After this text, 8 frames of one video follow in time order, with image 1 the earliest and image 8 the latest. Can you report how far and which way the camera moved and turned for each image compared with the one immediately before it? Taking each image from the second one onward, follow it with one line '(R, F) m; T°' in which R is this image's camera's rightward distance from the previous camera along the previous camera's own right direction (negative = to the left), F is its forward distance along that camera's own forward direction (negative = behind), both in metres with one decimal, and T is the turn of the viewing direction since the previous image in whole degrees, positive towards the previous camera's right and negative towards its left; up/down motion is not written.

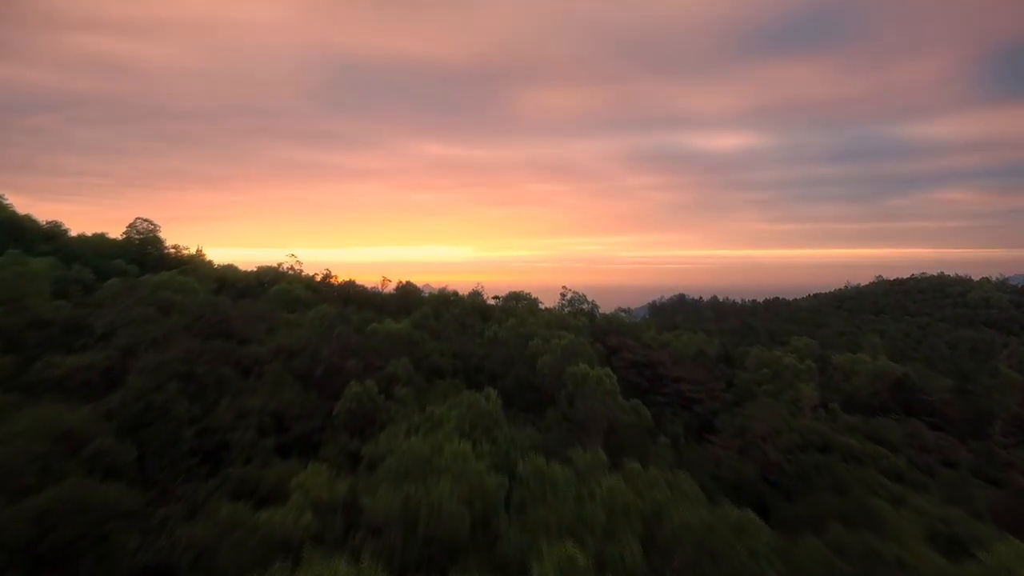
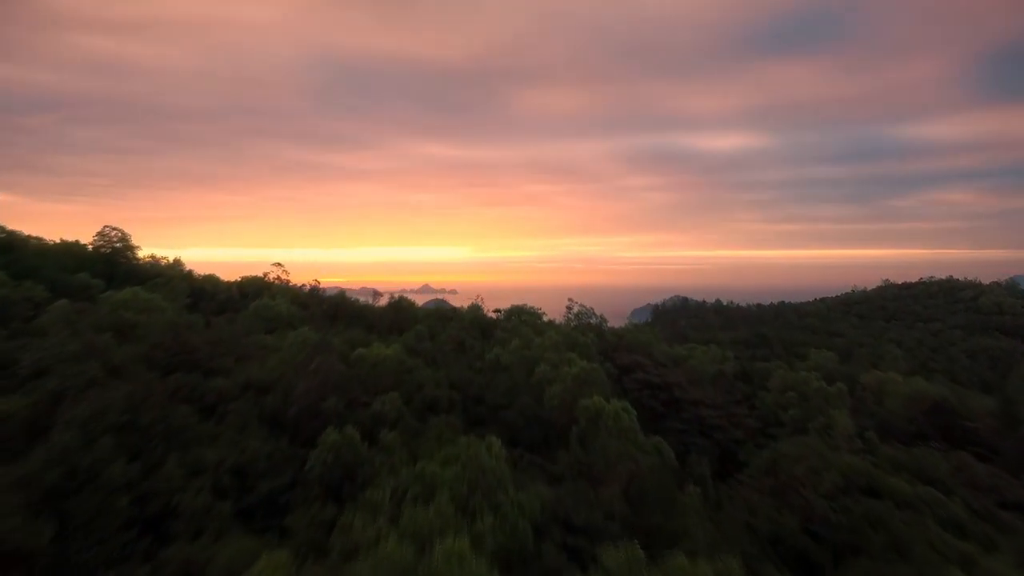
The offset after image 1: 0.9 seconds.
(-0.1, +1.2) m; 0°
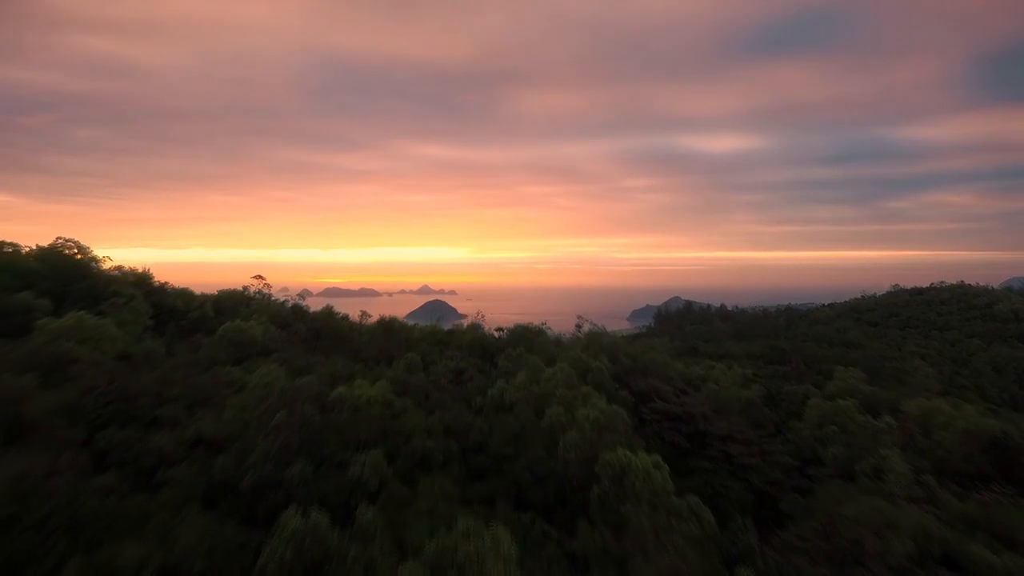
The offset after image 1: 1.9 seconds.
(-0.1, +1.4) m; 0°
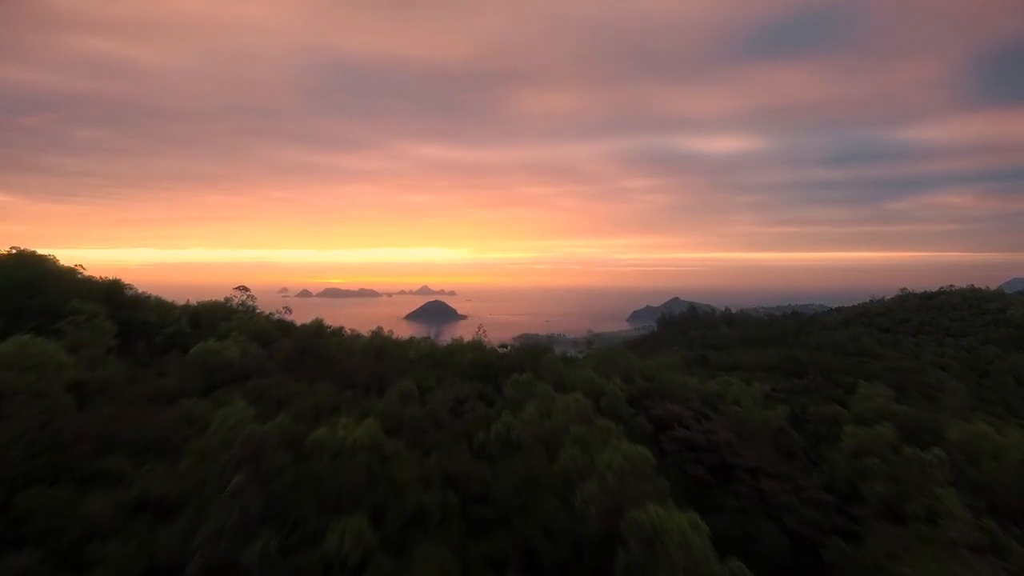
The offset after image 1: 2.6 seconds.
(-0.1, +1.1) m; 0°
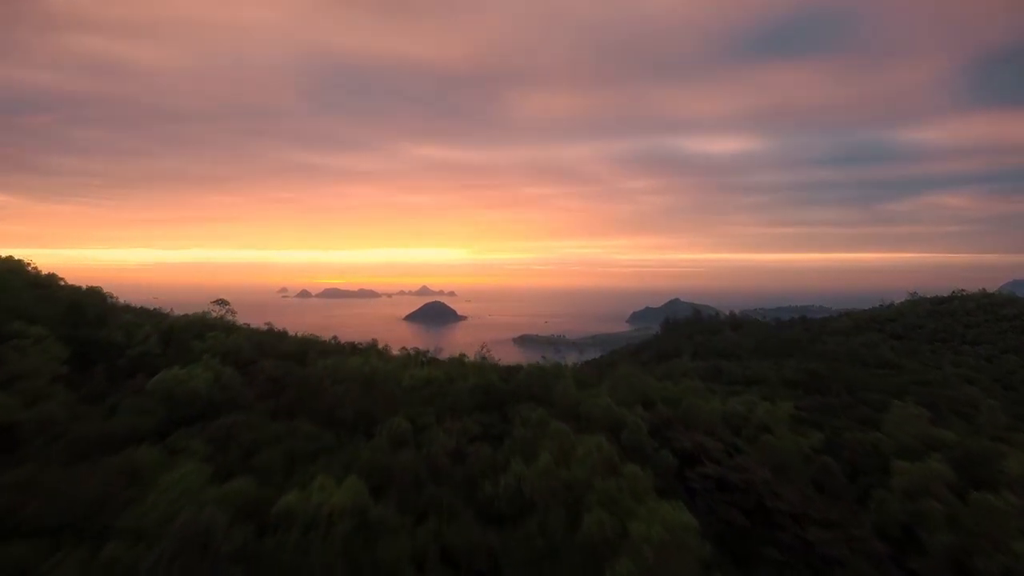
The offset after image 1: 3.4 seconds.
(-0.2, +1.2) m; 0°
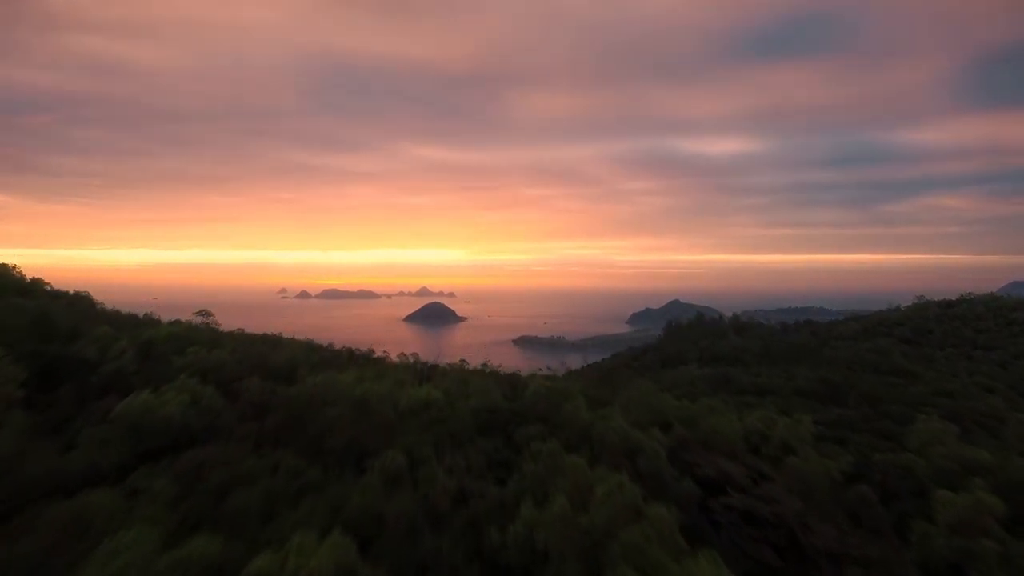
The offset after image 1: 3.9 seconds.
(-0.1, +0.8) m; 0°
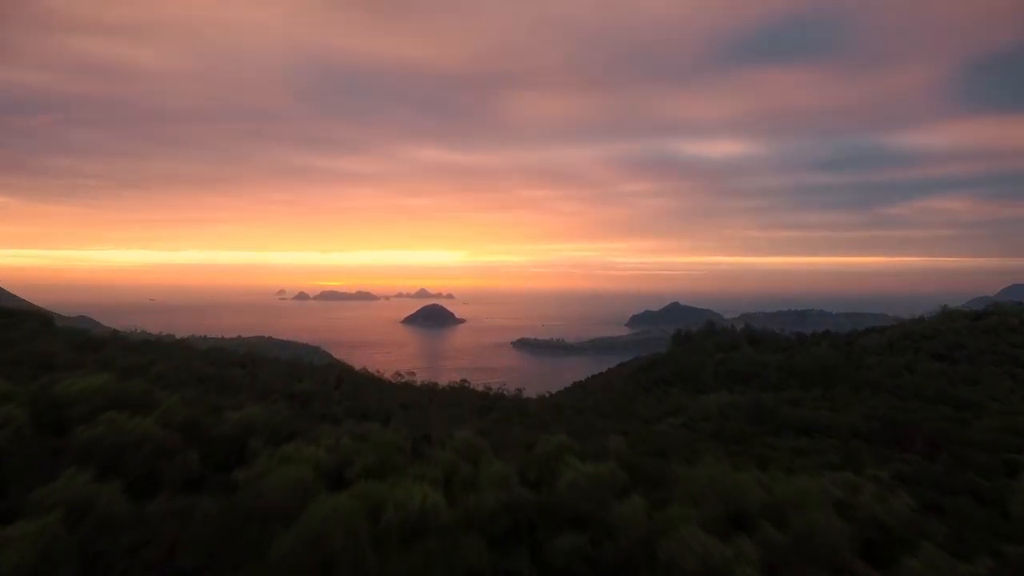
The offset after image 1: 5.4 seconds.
(-0.4, +2.7) m; 0°
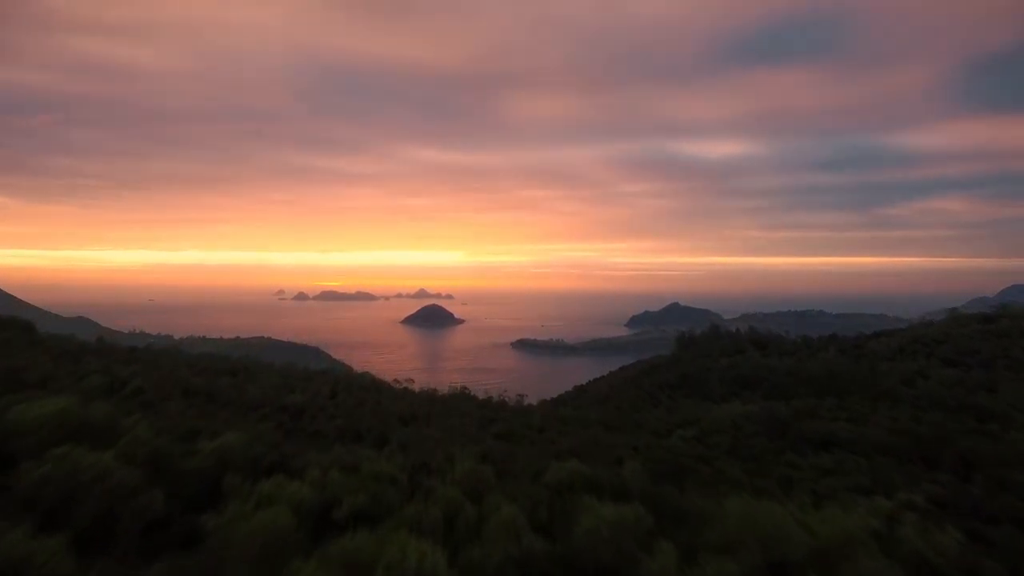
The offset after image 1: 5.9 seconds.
(-0.1, +0.9) m; 0°
